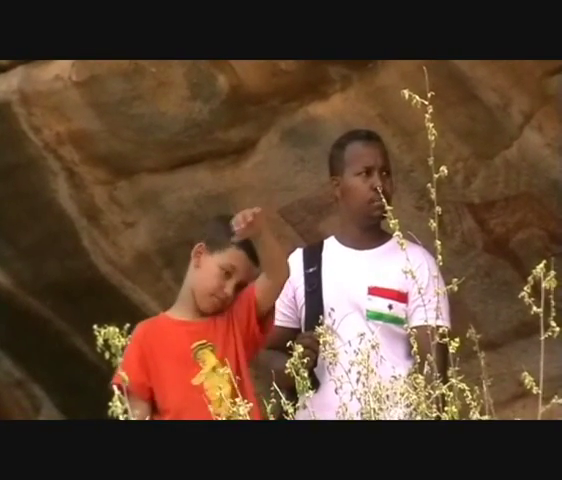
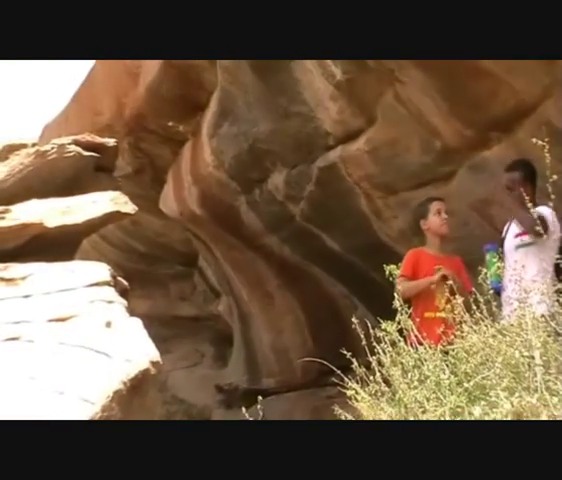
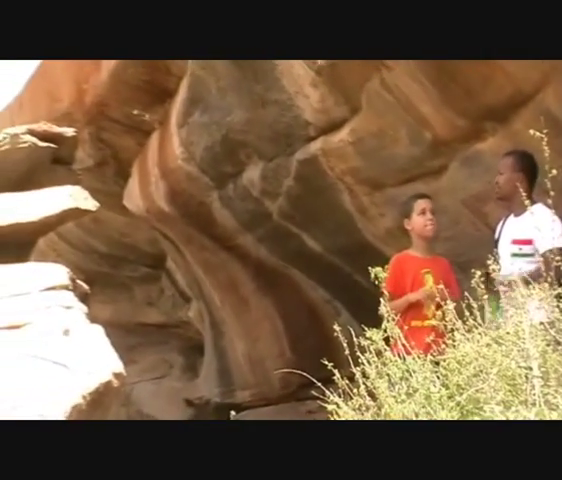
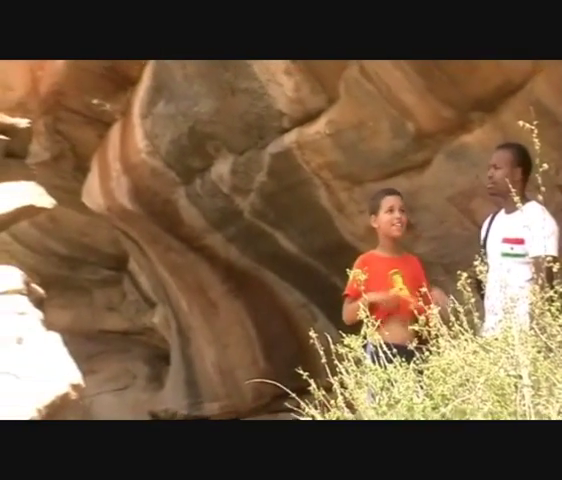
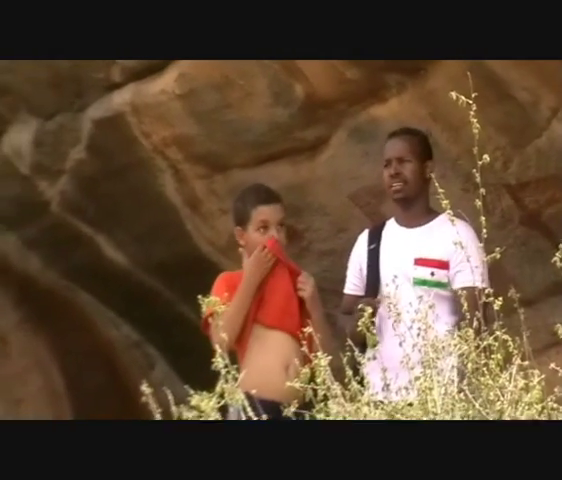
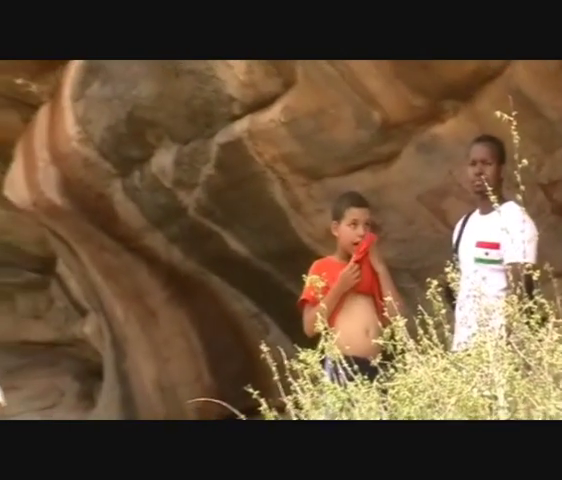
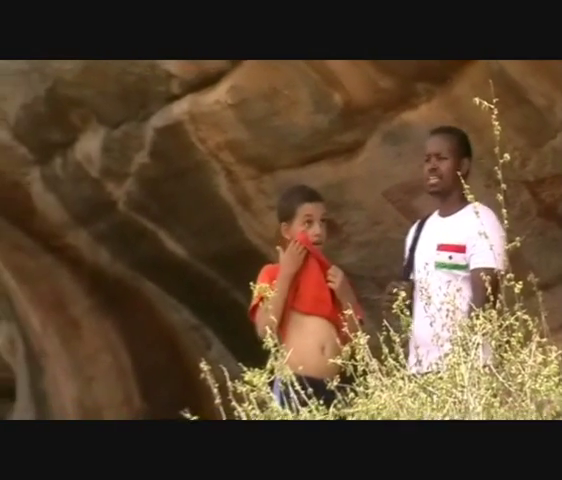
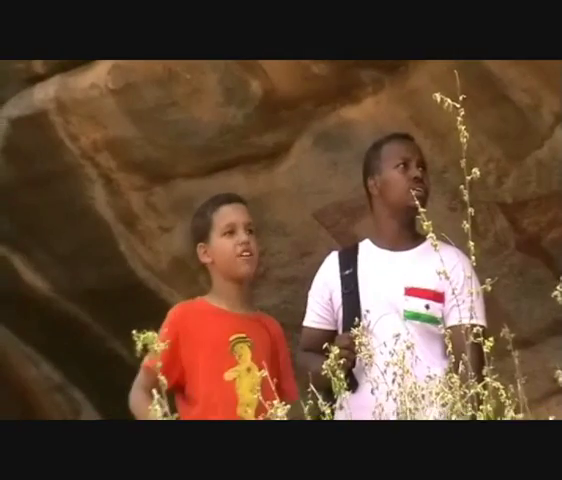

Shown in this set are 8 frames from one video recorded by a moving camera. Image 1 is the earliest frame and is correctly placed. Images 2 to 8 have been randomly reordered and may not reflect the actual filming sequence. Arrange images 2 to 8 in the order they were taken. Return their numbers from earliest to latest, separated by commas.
8, 5, 7, 6, 4, 3, 2
